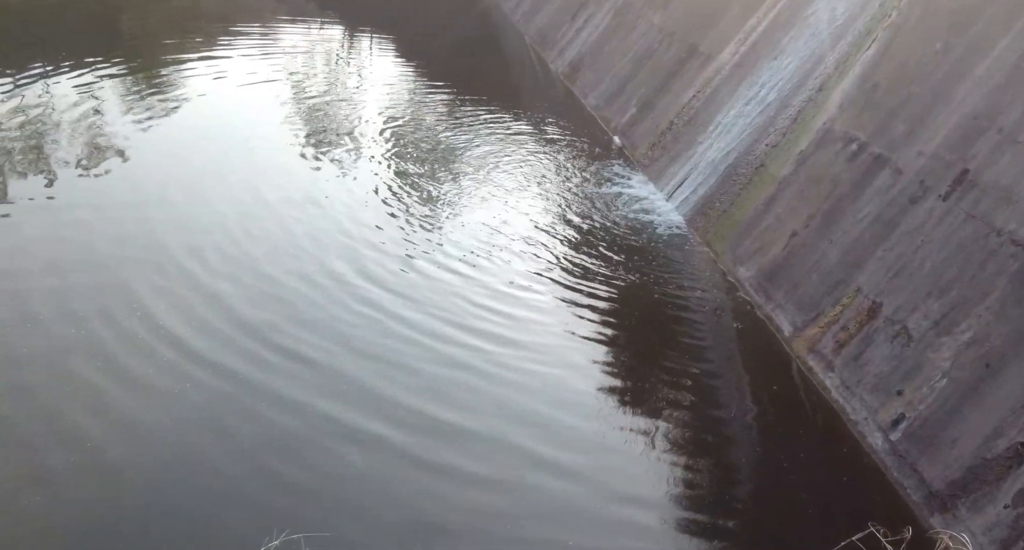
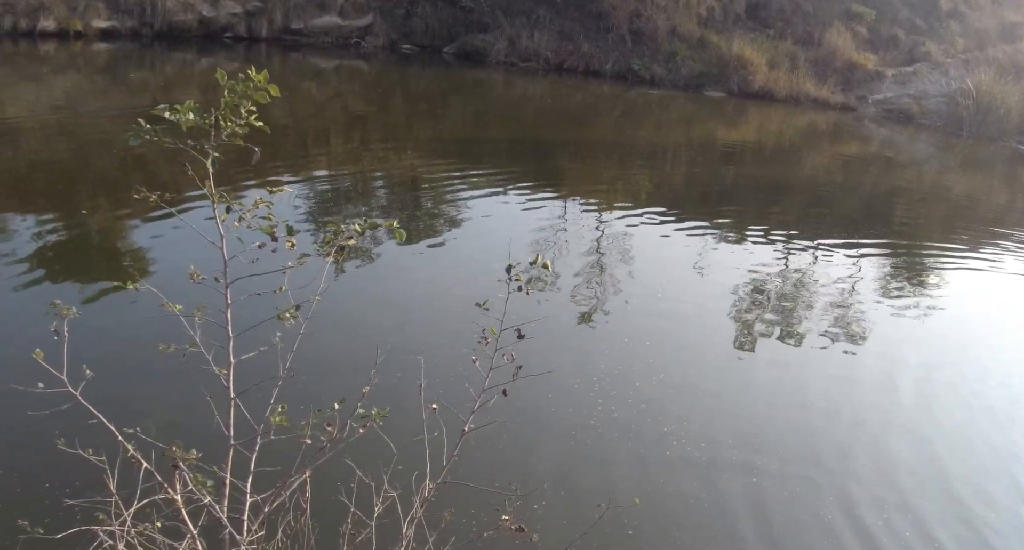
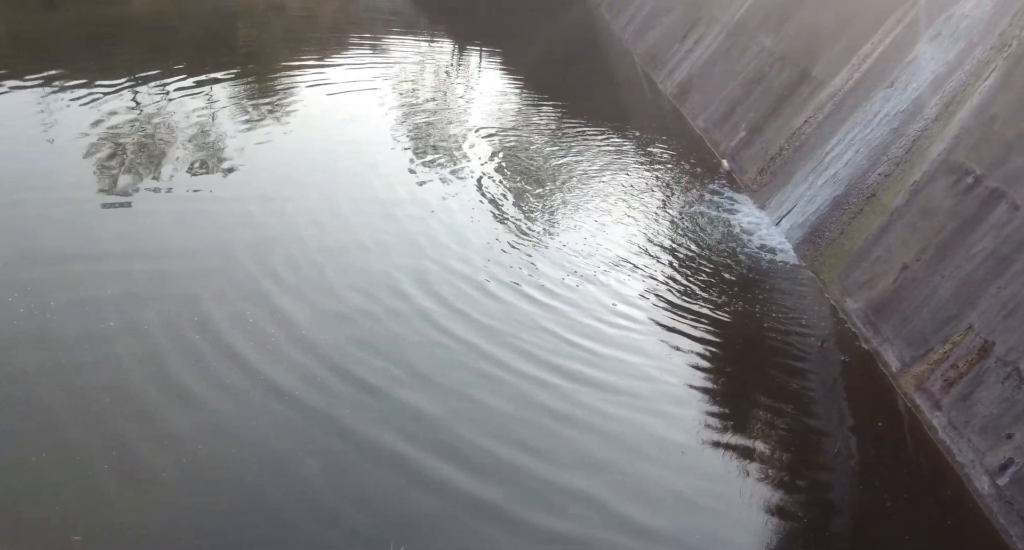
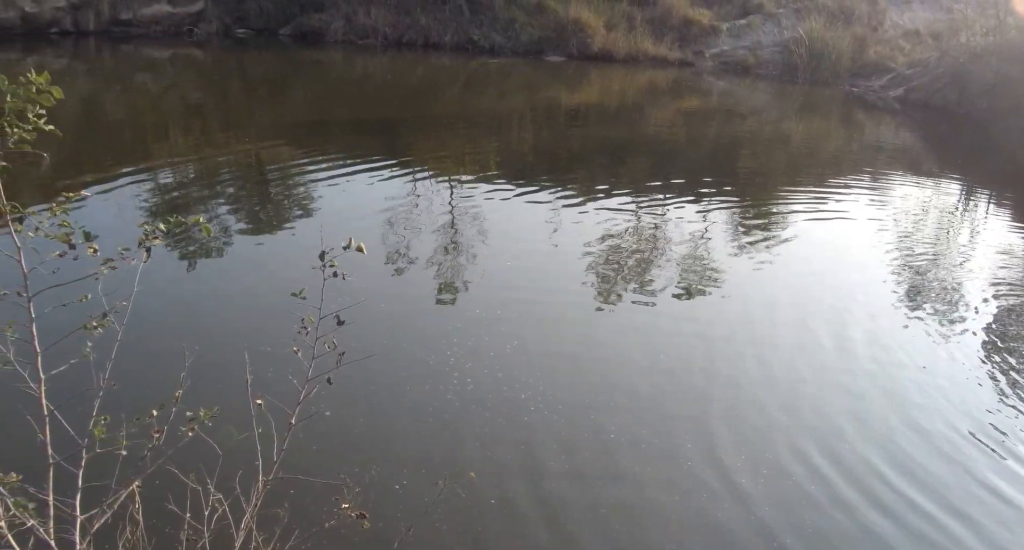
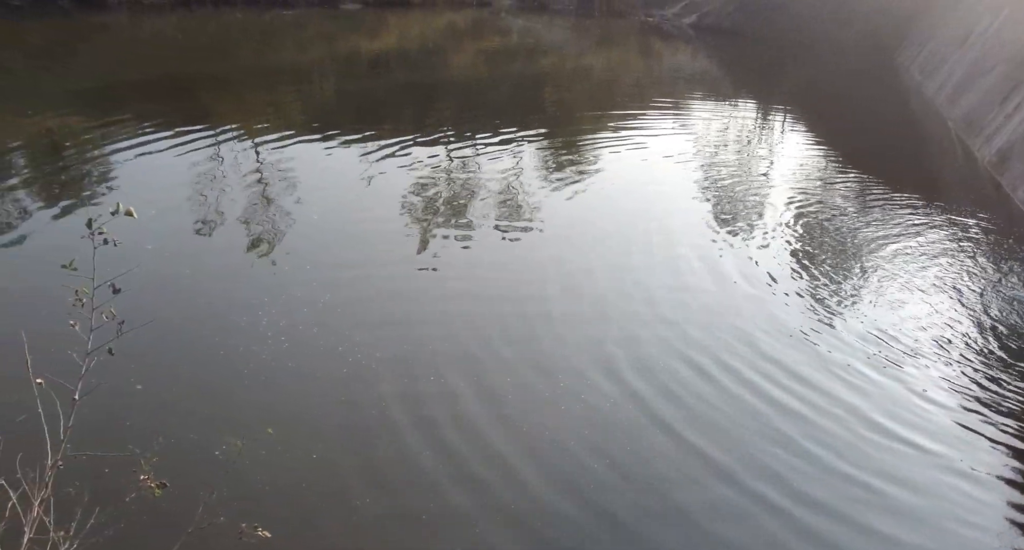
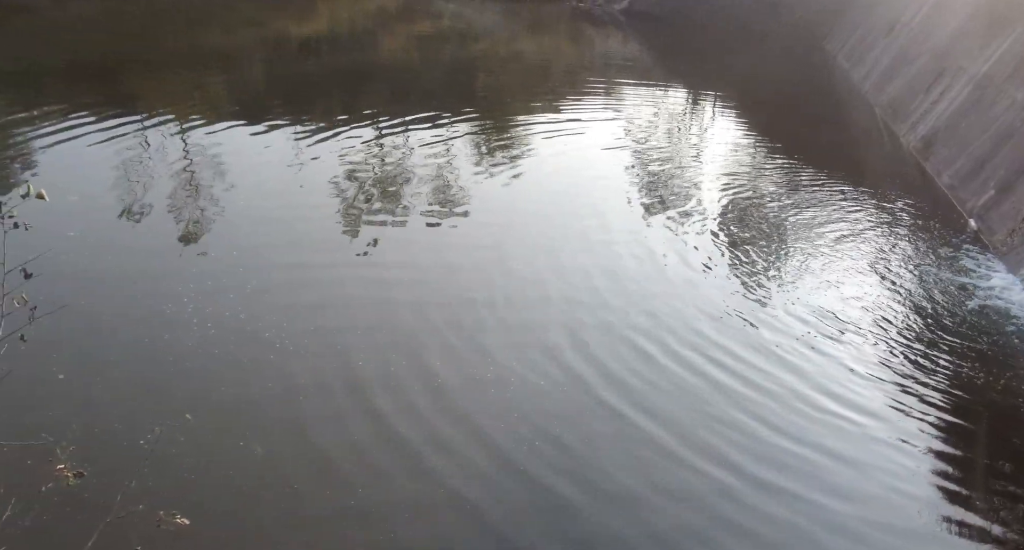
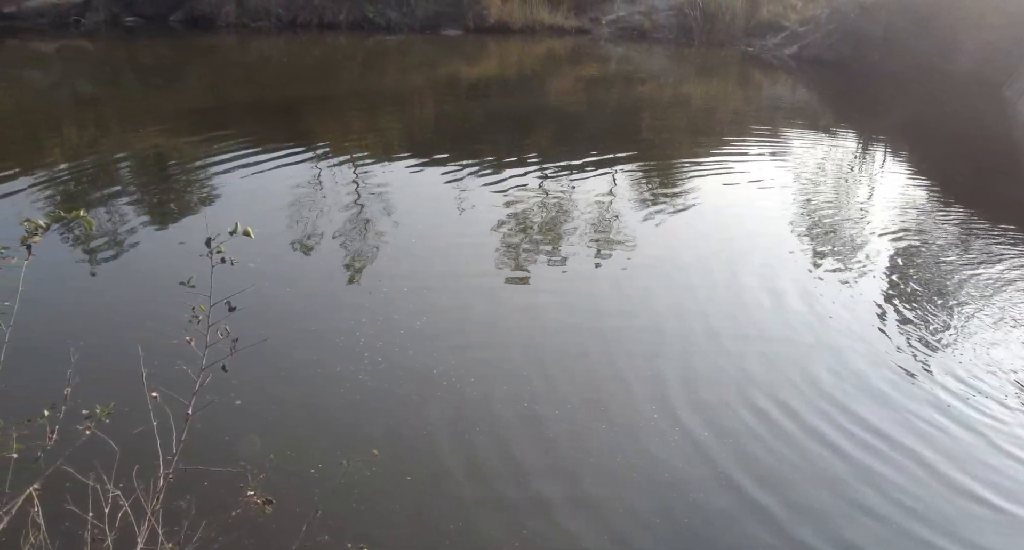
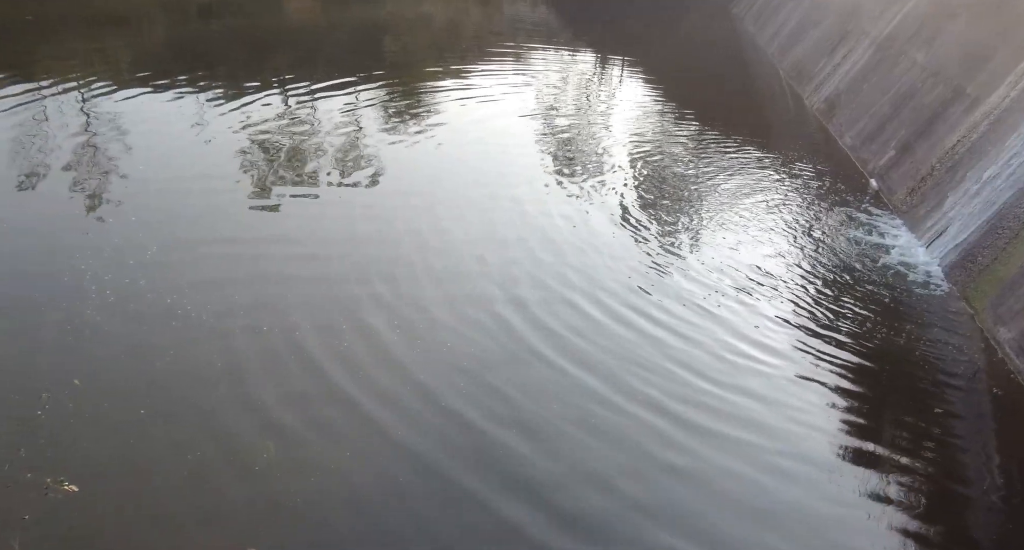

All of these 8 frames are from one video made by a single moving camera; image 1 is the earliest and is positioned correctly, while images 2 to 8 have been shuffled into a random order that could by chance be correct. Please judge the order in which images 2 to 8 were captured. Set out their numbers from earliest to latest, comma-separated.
3, 8, 6, 5, 7, 4, 2
